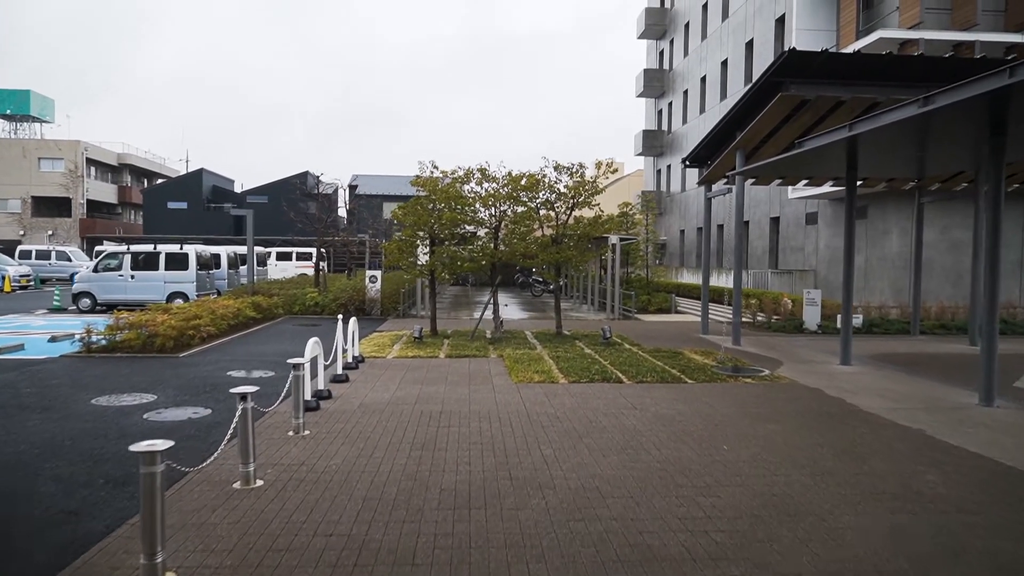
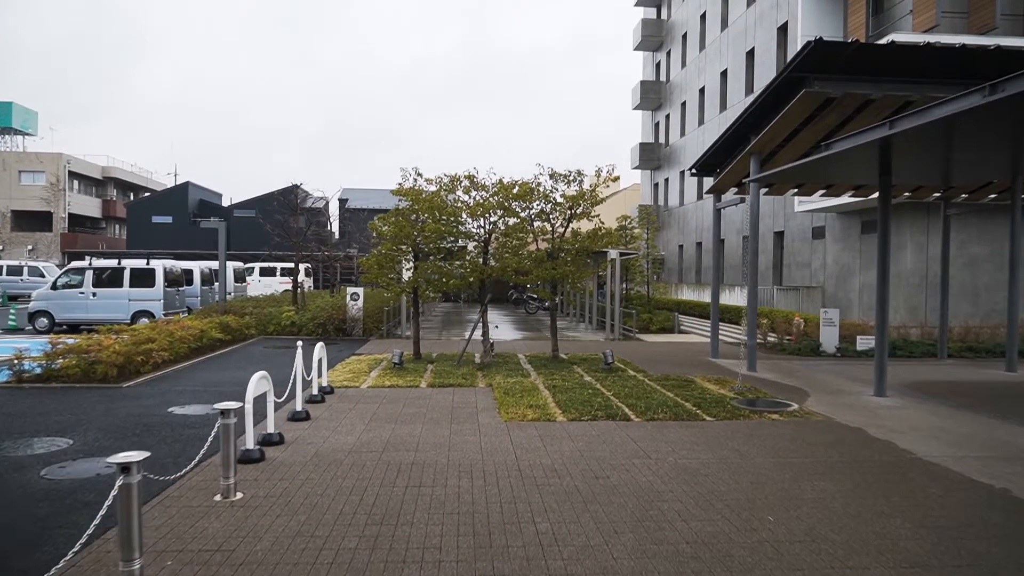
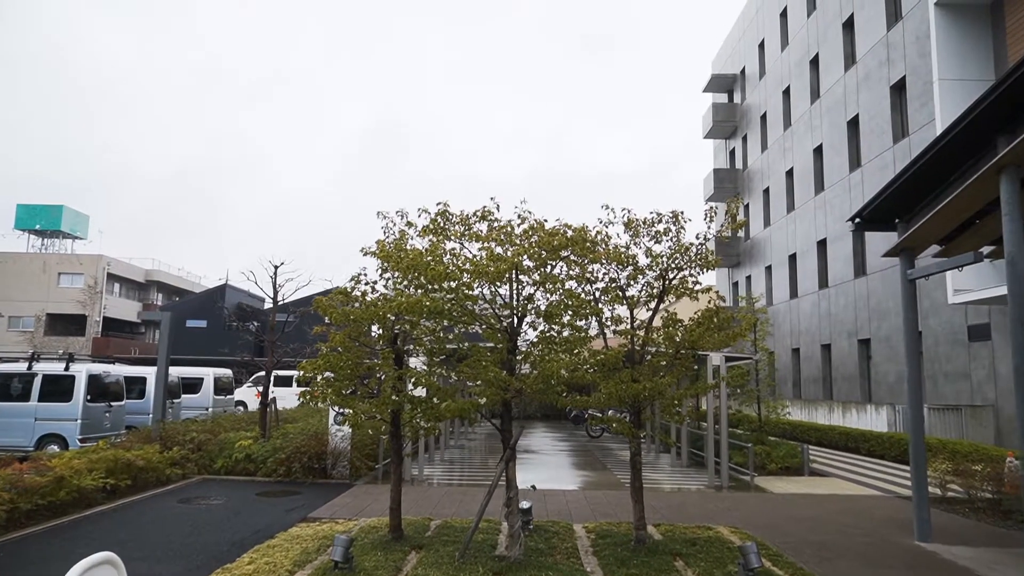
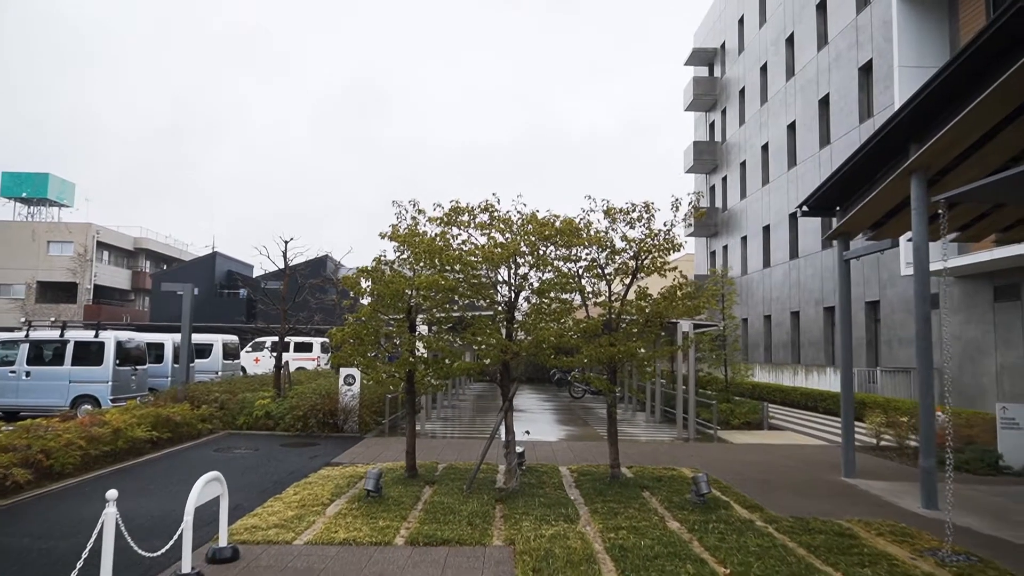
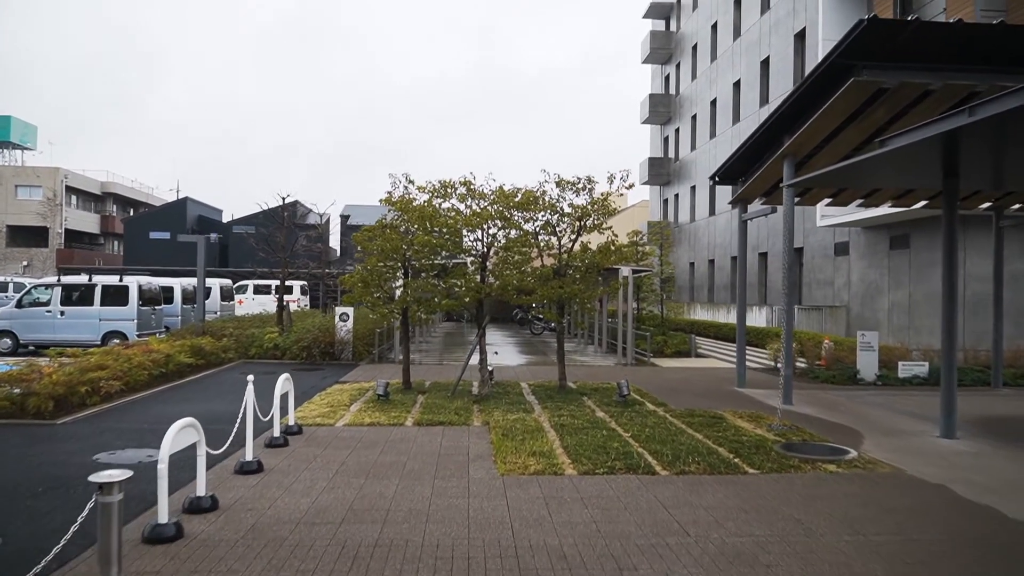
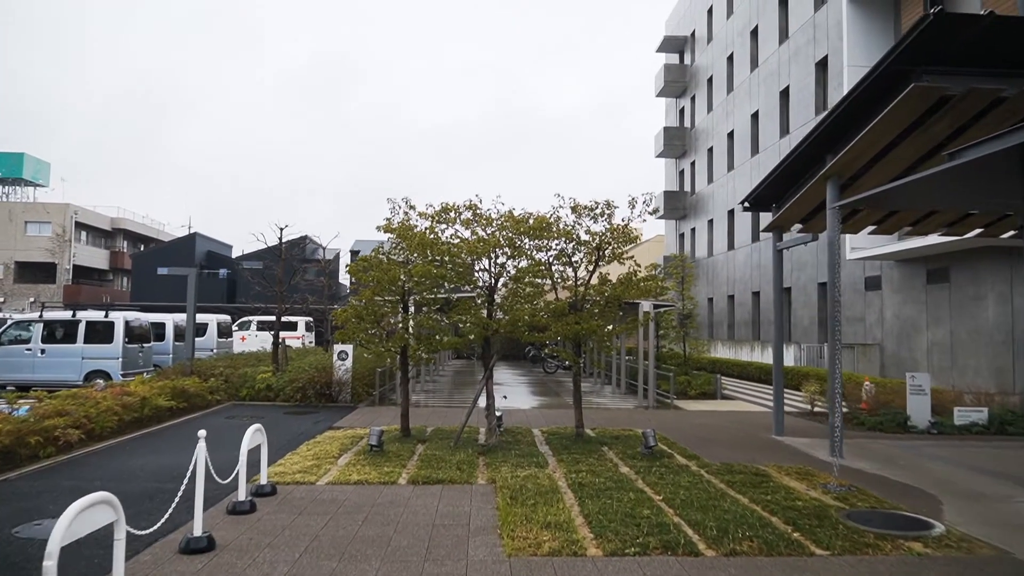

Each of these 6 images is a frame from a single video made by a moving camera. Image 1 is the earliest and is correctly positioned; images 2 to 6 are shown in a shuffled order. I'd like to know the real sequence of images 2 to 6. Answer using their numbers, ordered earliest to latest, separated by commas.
2, 5, 6, 4, 3
